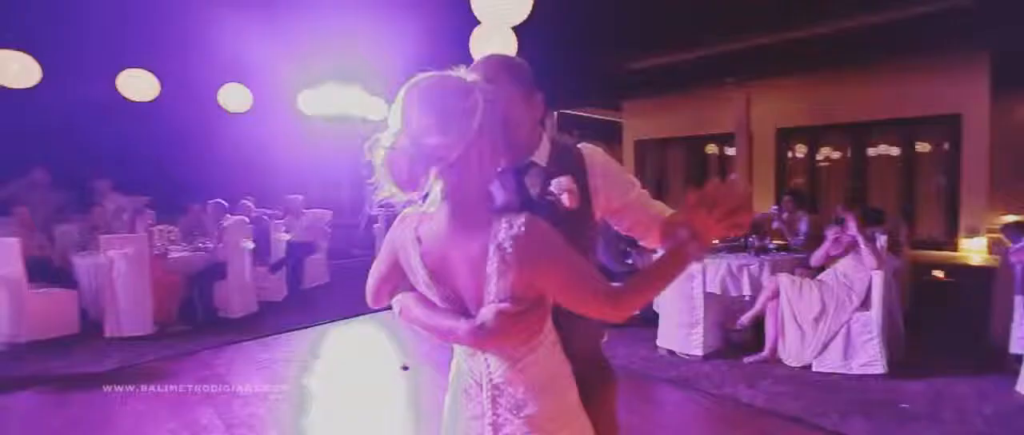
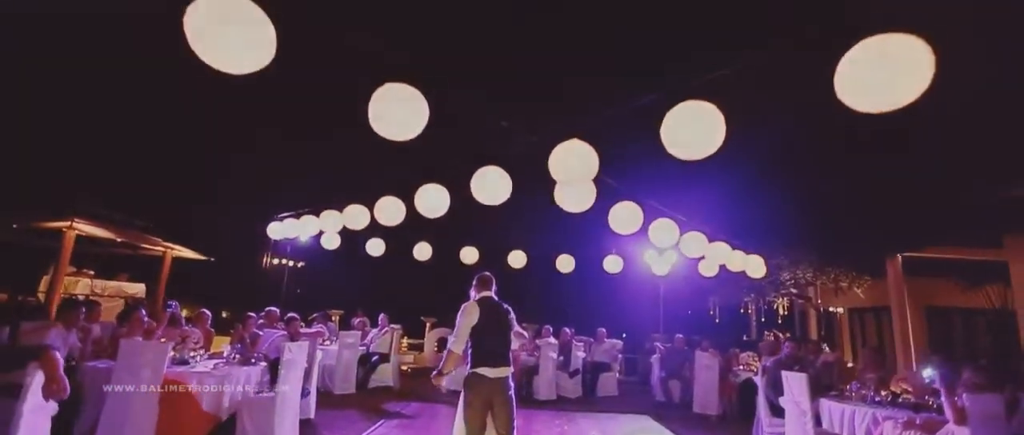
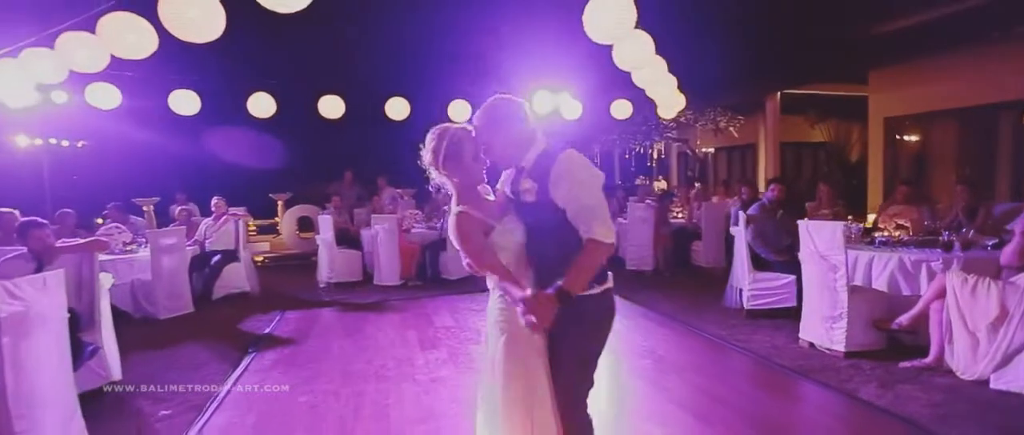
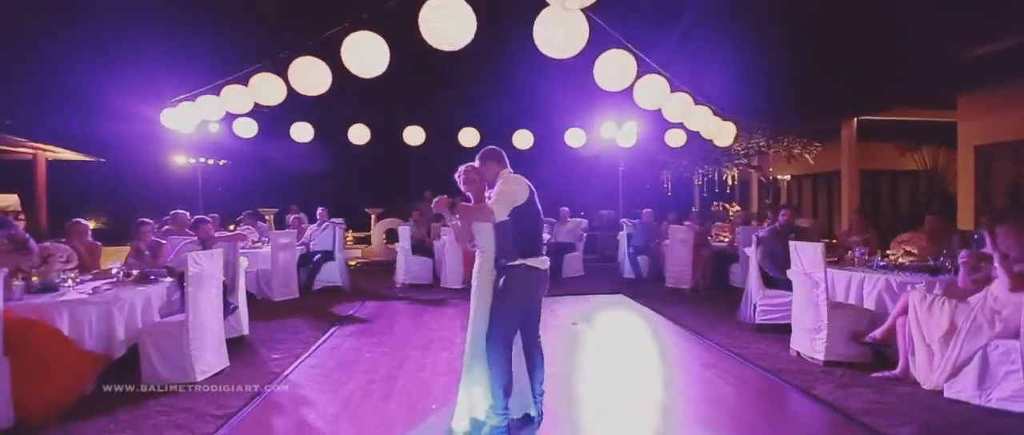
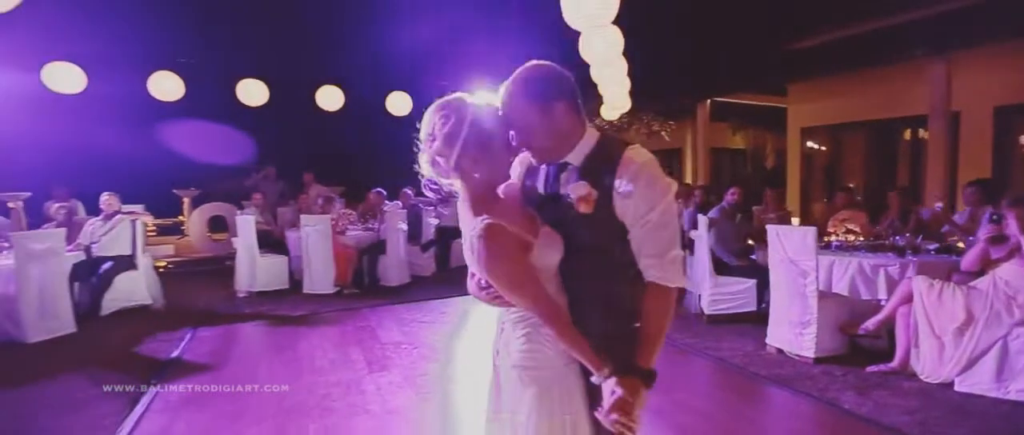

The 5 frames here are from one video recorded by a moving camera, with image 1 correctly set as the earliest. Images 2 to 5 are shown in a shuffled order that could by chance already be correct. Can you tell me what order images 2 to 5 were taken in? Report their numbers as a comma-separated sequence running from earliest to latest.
5, 3, 4, 2
